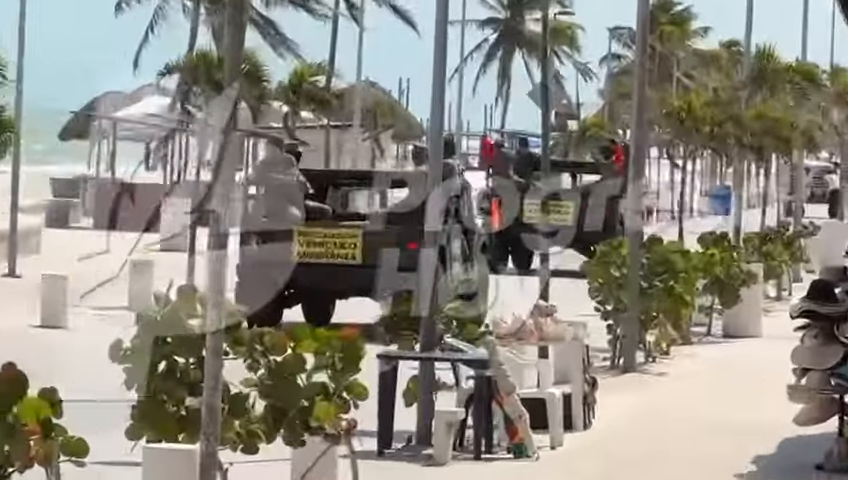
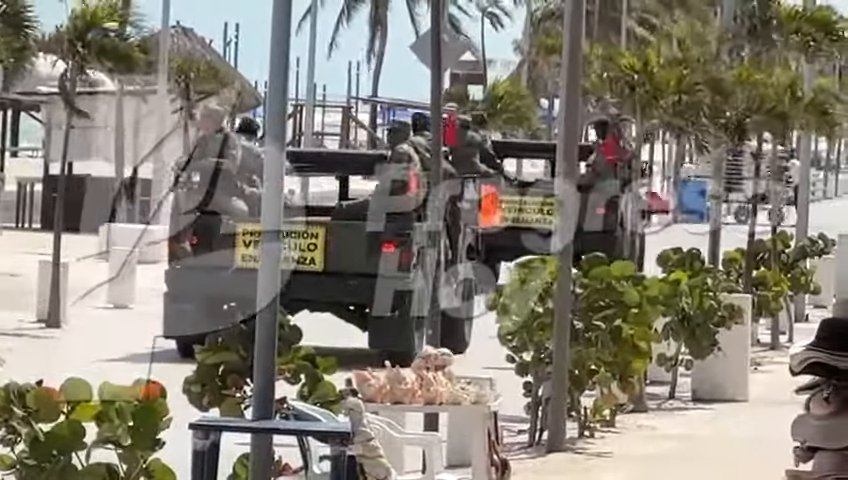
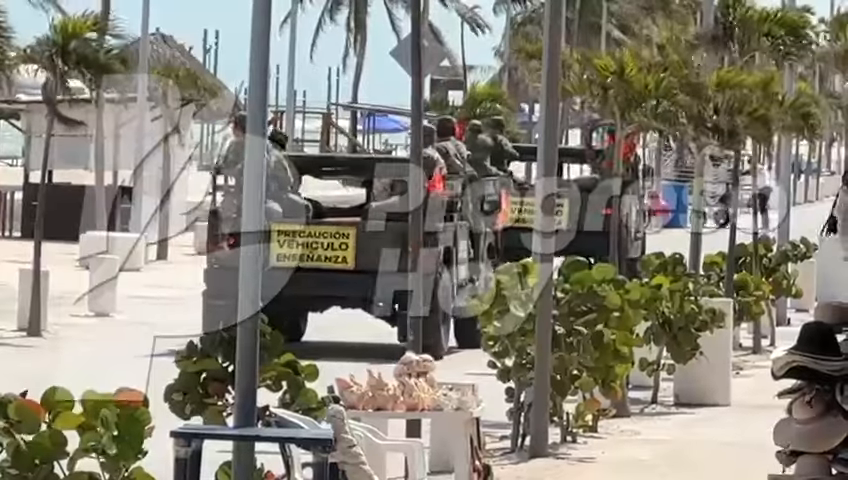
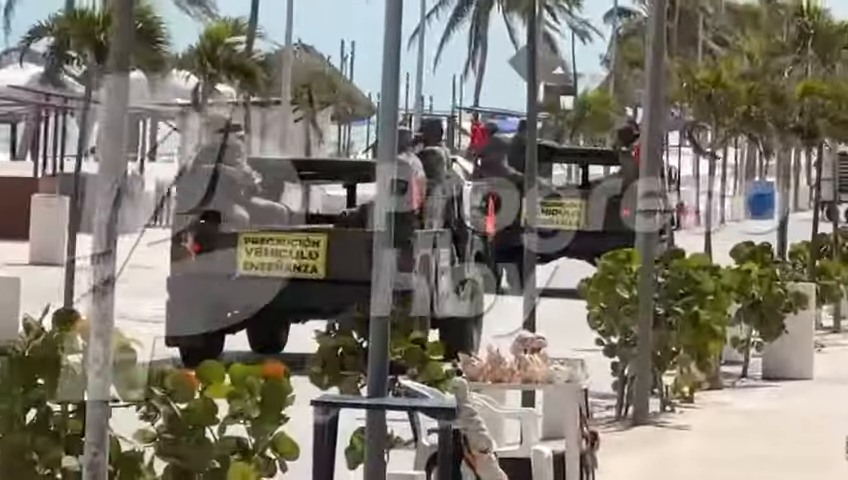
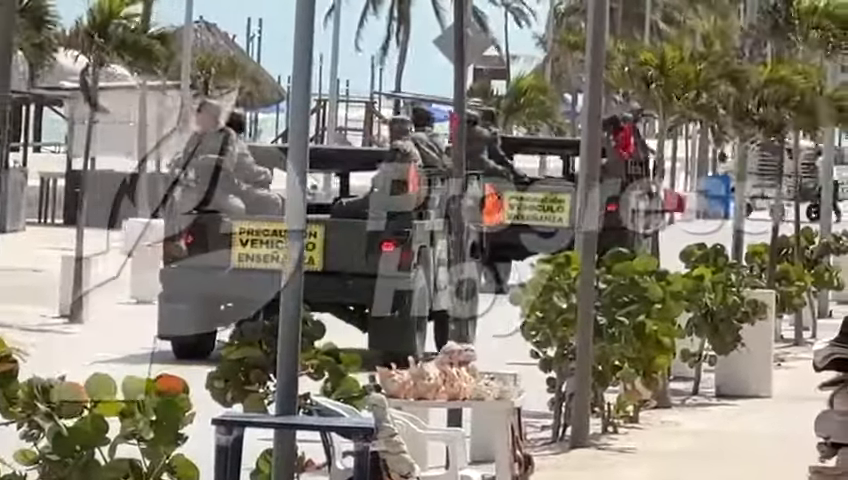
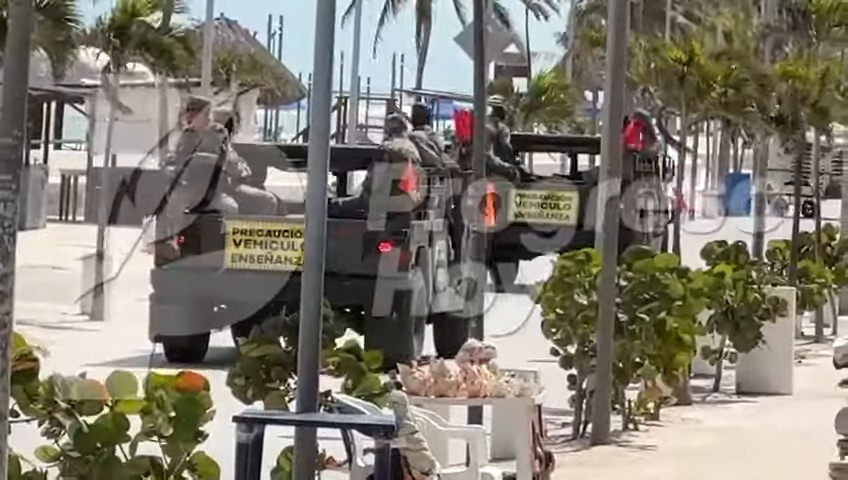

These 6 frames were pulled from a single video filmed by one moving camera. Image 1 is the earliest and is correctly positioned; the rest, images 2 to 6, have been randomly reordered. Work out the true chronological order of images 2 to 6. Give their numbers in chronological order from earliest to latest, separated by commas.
4, 6, 5, 2, 3
